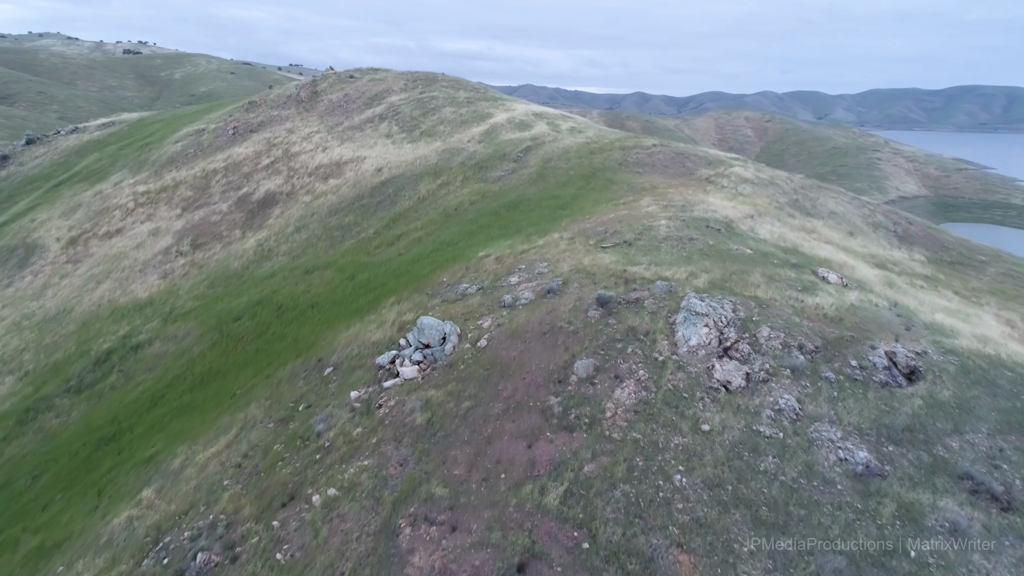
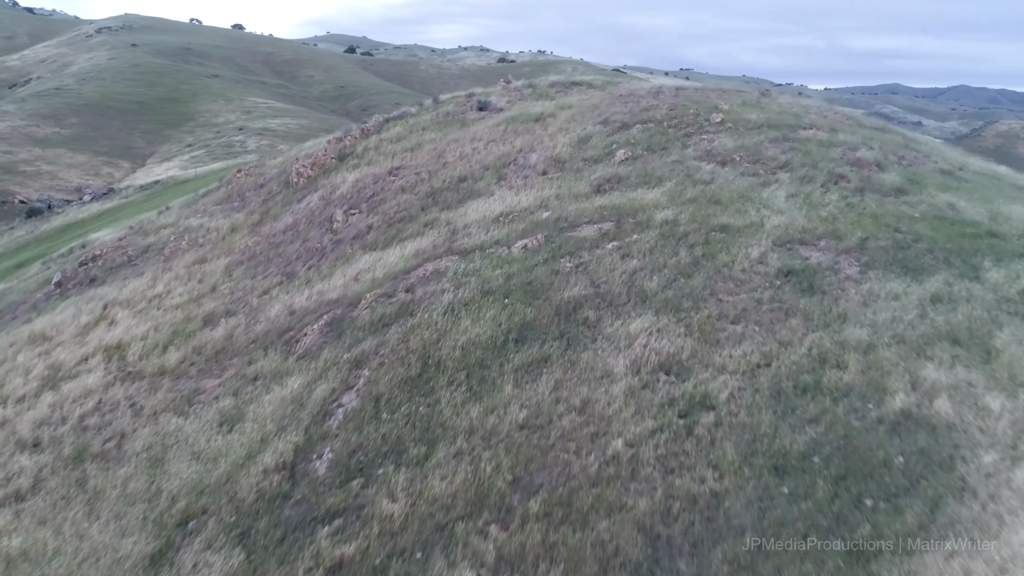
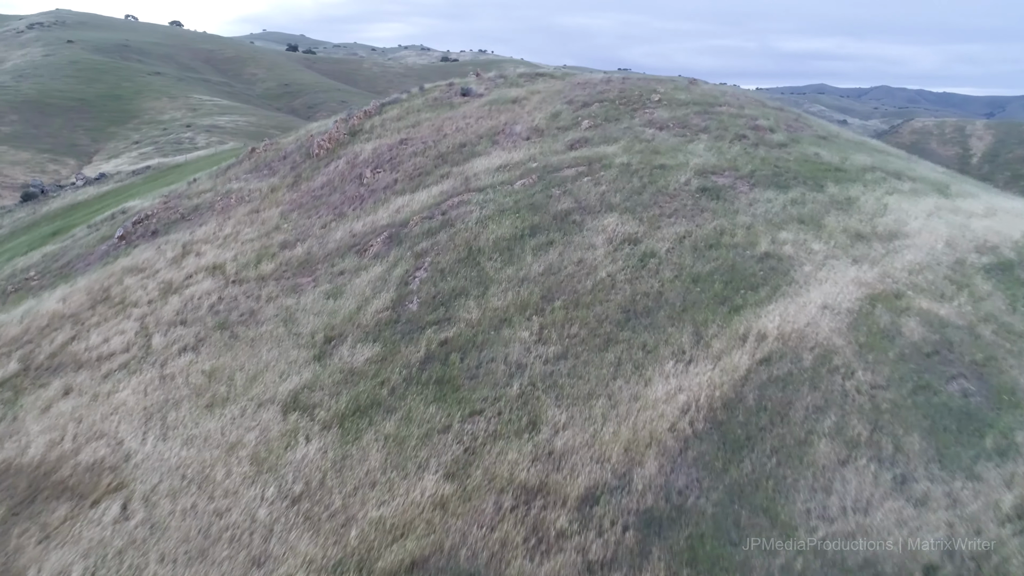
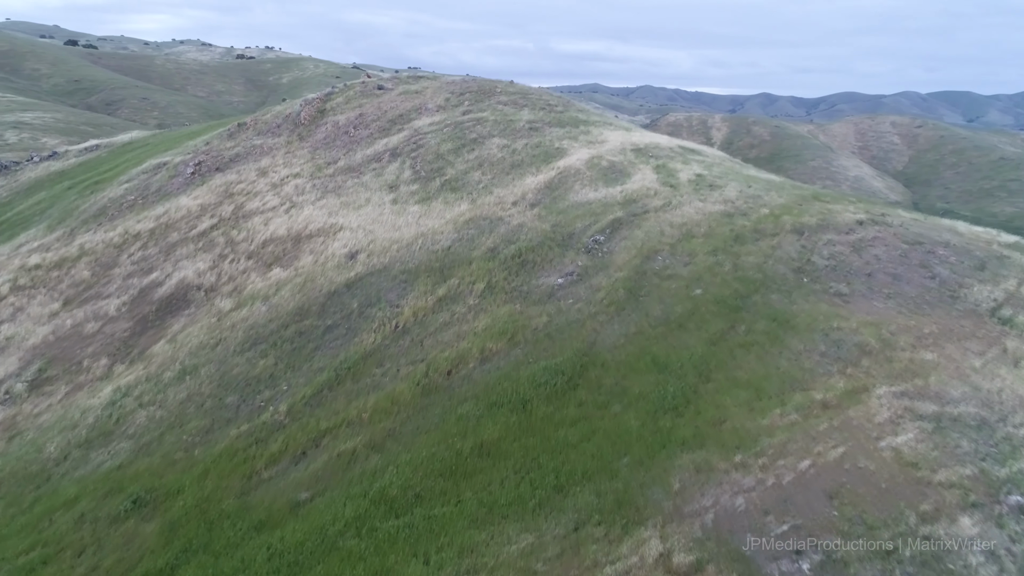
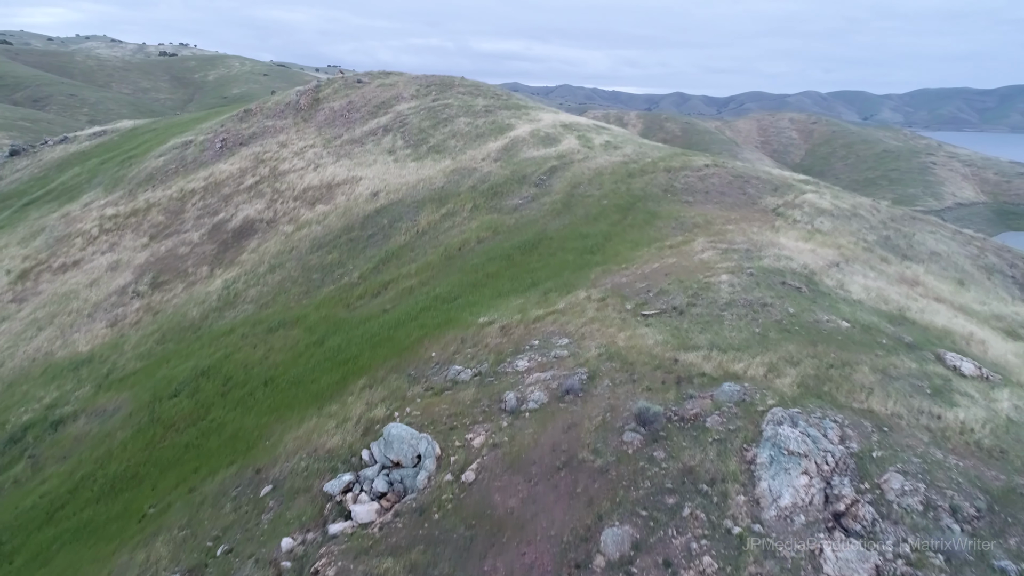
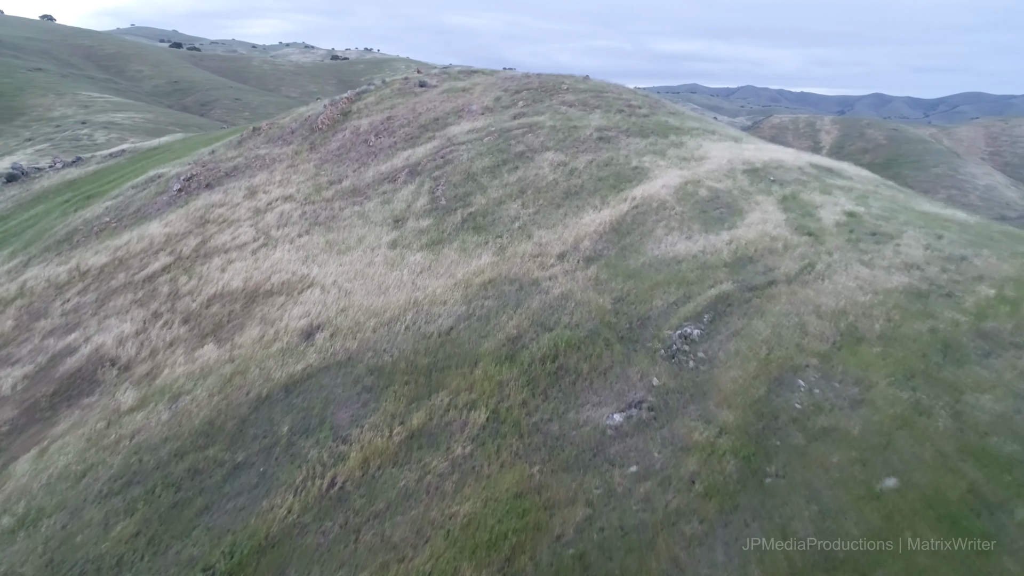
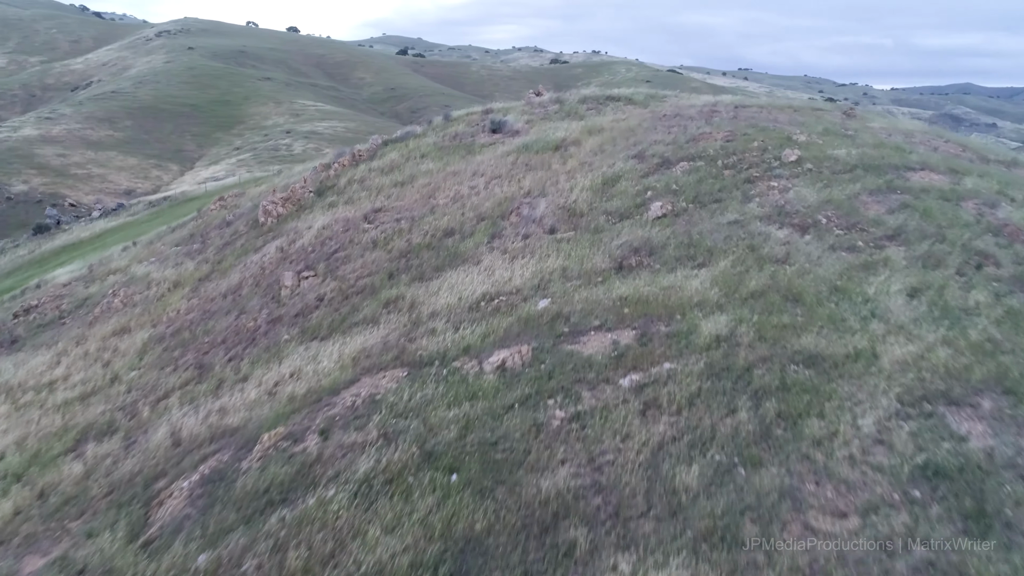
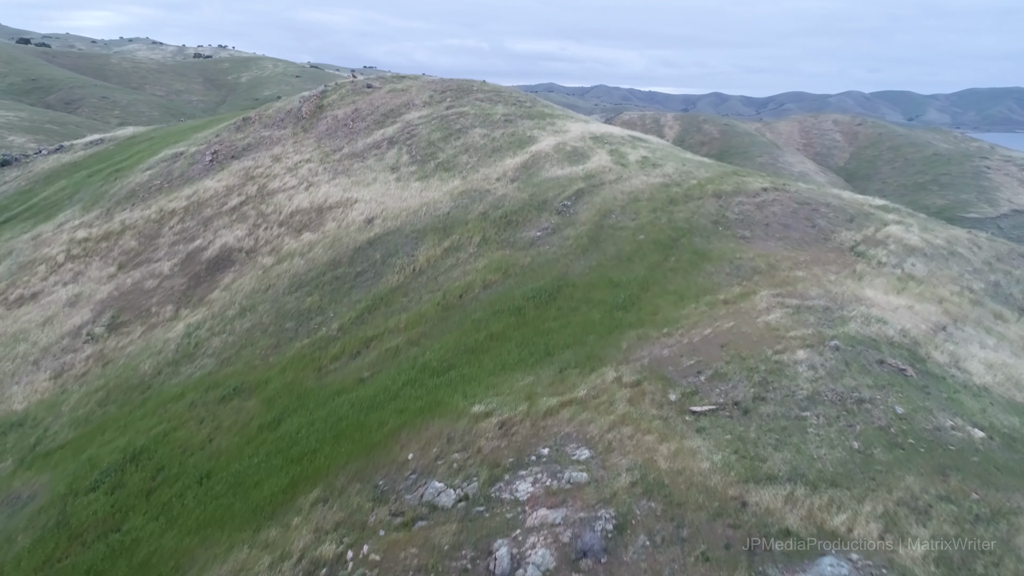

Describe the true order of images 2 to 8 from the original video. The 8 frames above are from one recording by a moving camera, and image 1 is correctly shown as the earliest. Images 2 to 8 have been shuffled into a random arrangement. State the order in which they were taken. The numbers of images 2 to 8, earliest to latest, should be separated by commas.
5, 8, 4, 6, 3, 2, 7
